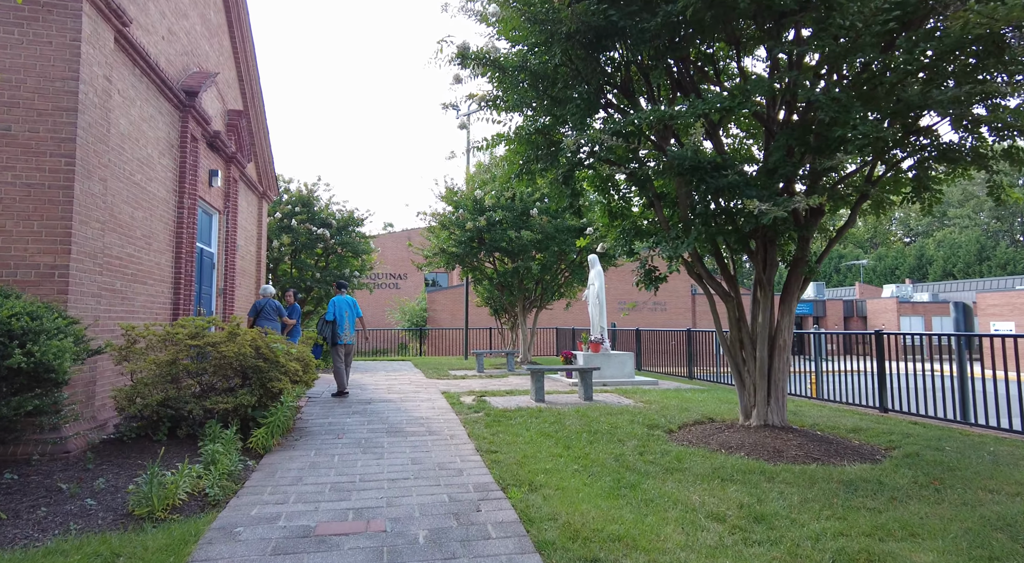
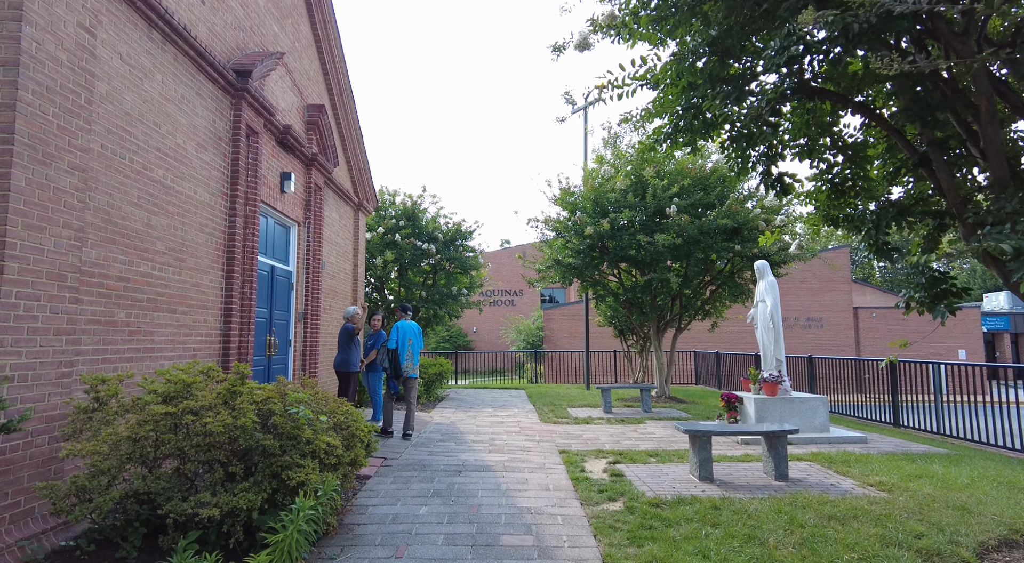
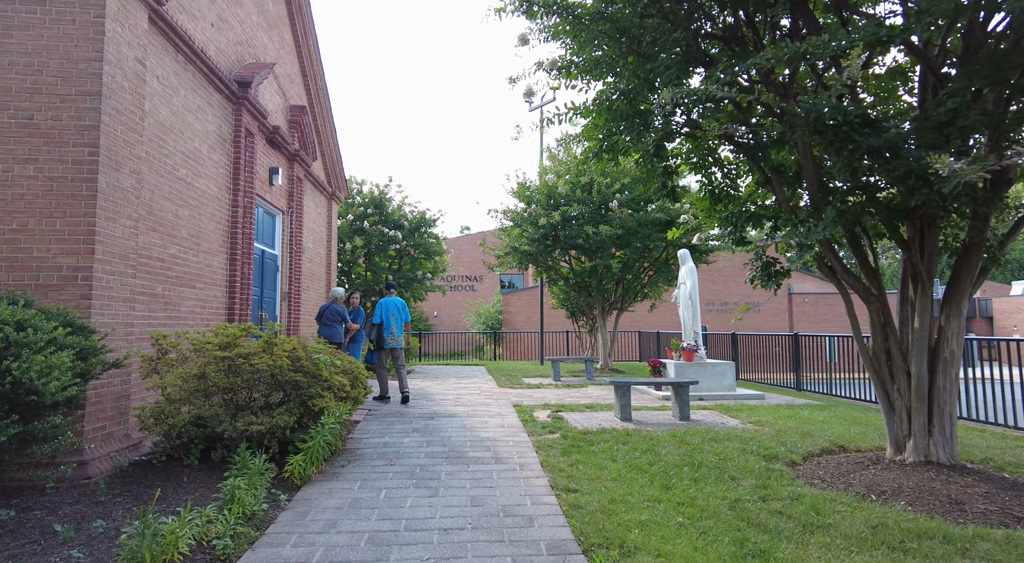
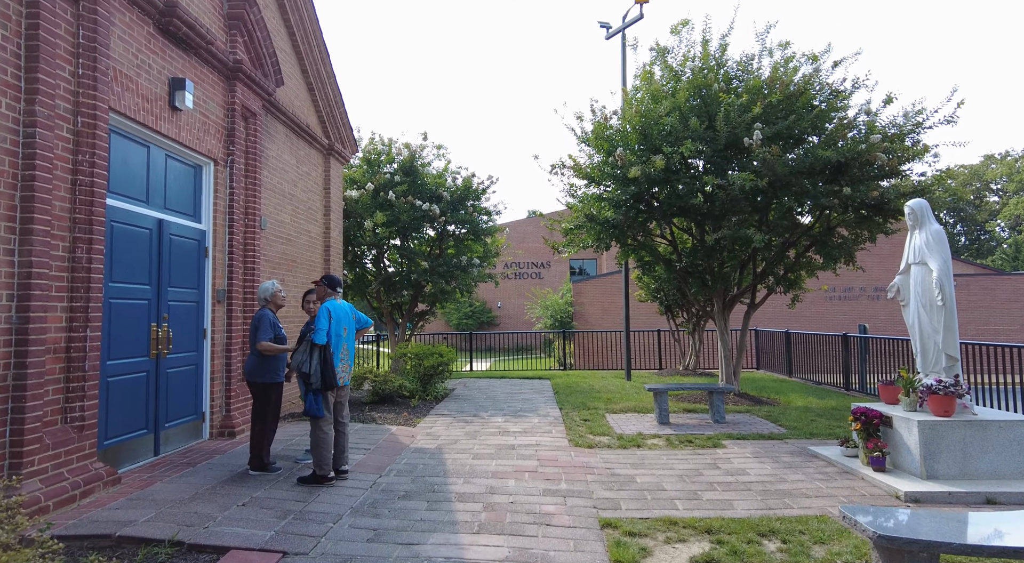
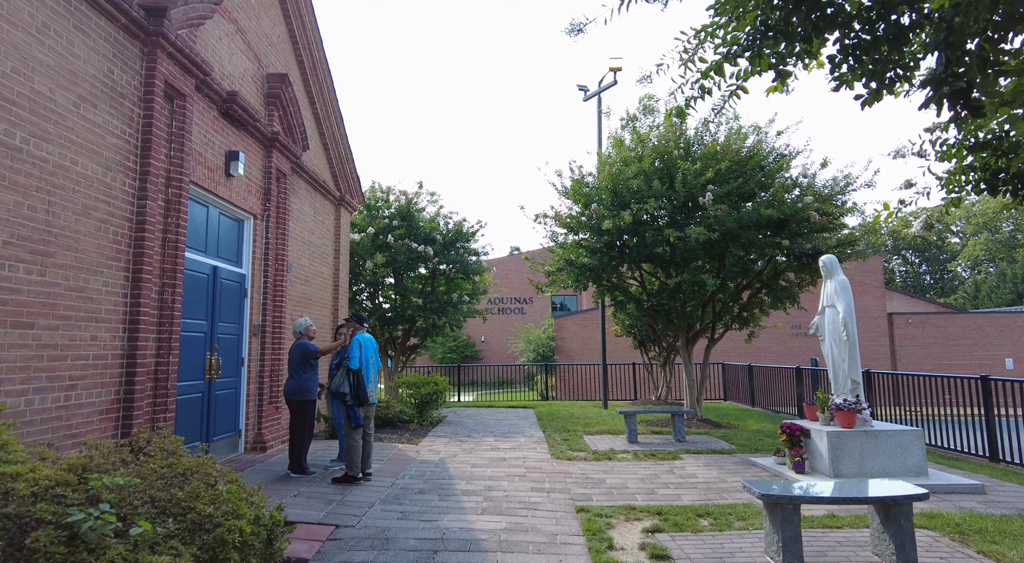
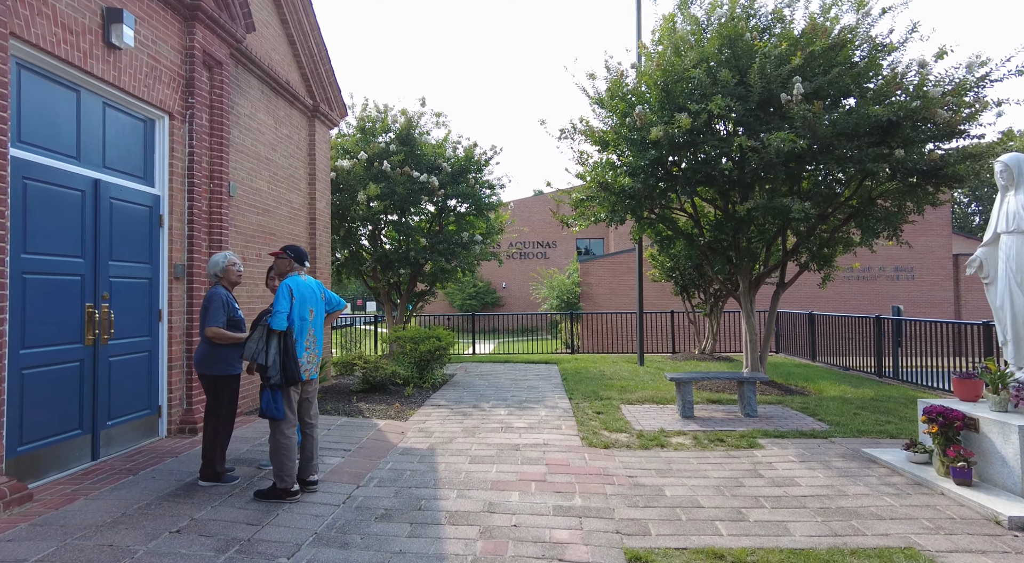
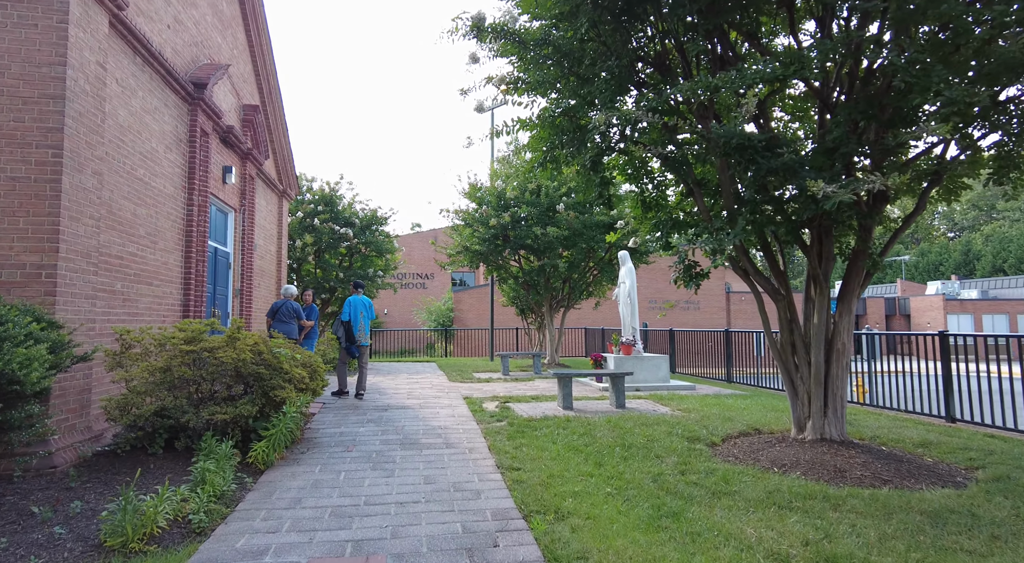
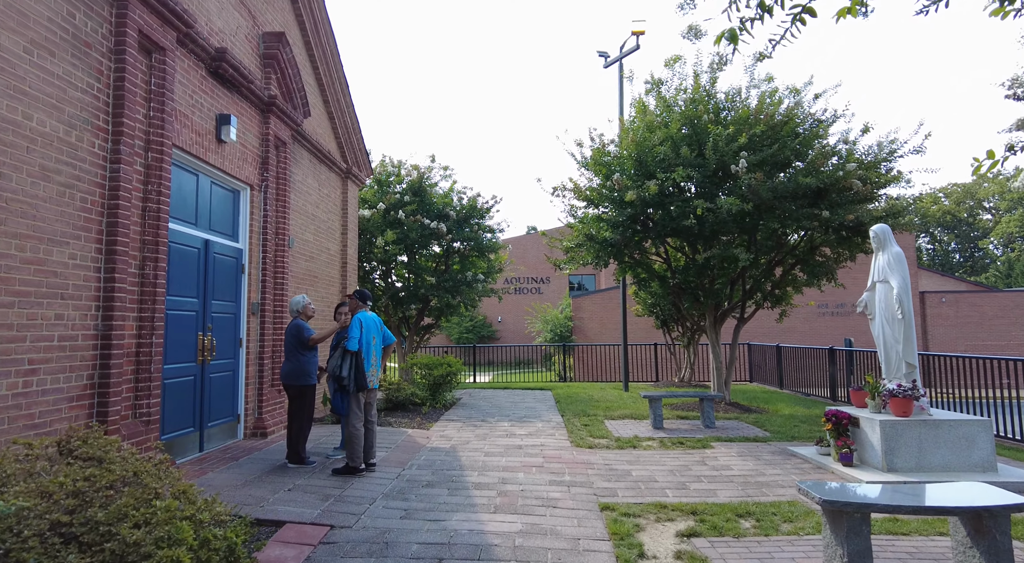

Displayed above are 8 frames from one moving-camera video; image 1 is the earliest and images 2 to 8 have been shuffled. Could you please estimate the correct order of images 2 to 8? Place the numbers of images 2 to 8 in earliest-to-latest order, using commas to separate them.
7, 3, 2, 5, 8, 4, 6
